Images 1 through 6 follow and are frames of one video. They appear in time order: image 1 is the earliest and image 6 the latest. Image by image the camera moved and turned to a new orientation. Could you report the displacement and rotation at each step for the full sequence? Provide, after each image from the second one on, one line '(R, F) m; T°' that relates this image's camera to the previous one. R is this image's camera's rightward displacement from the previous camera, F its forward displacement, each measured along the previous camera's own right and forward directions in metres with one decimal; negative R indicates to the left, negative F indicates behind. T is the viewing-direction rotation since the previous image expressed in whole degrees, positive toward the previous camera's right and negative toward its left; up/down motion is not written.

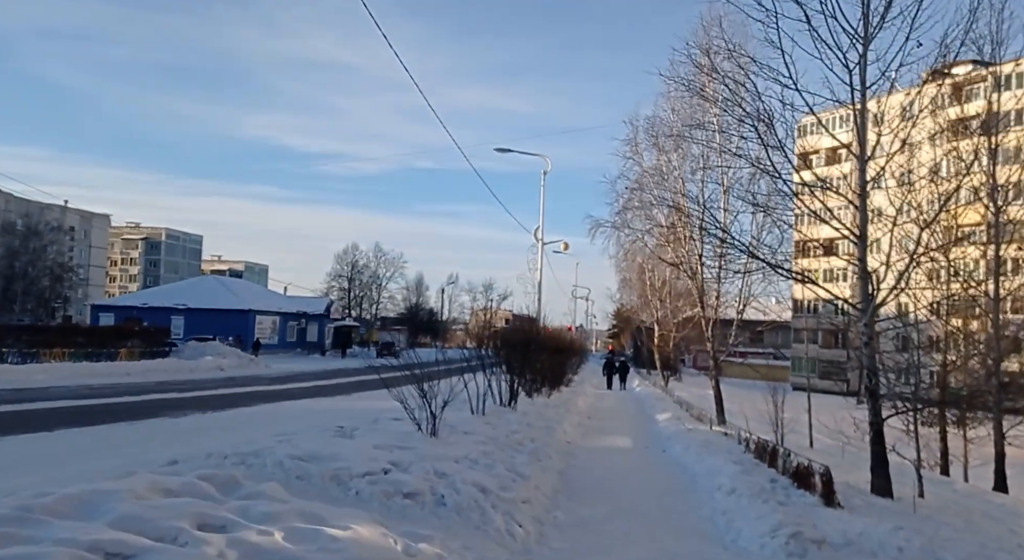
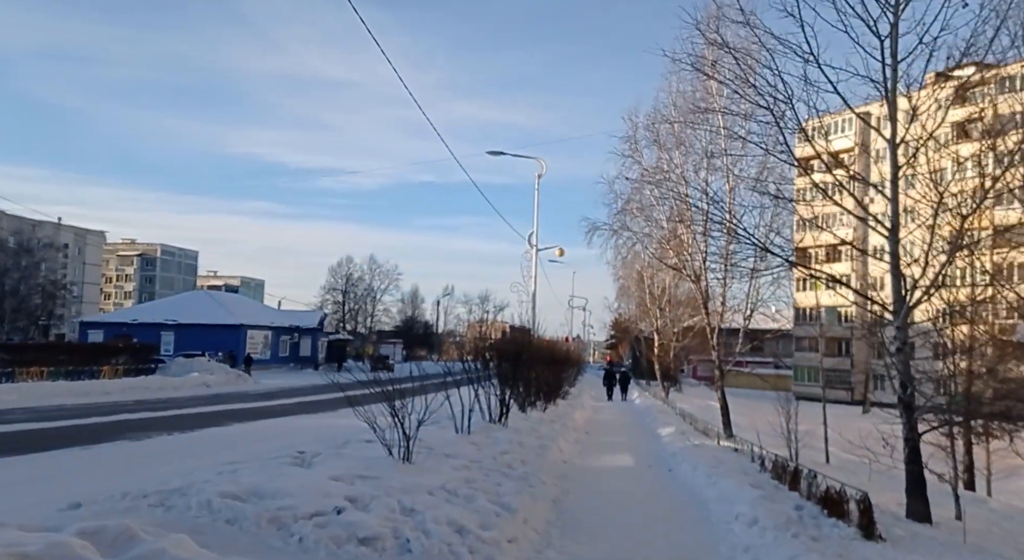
(+0.1, +1.1) m; 0°
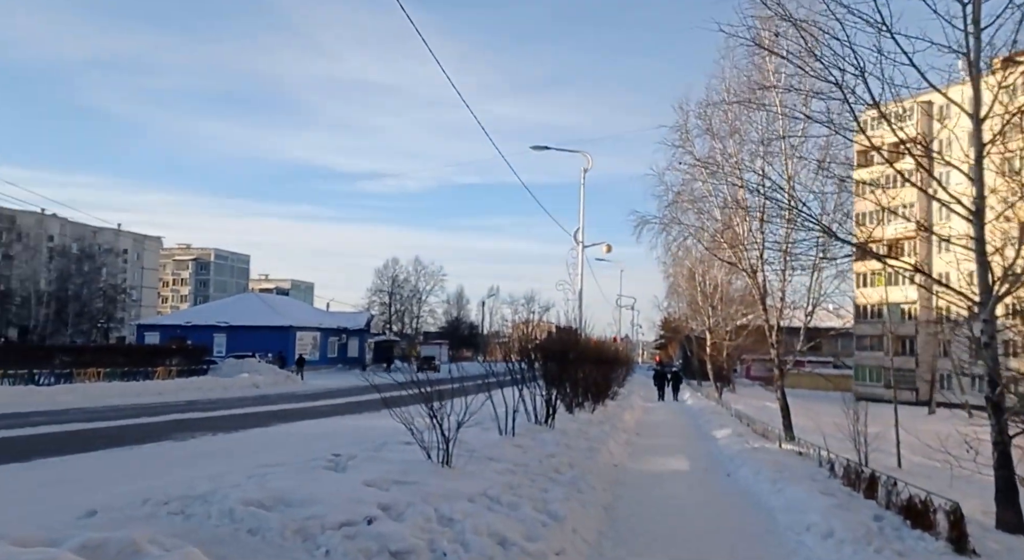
(0.0, +0.5) m; -4°
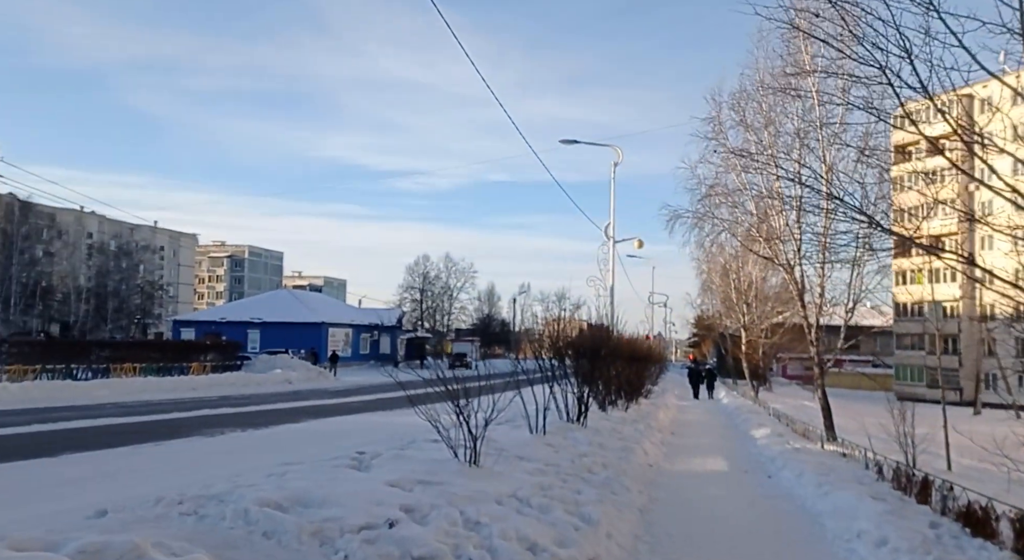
(0.0, +0.3) m; -2°
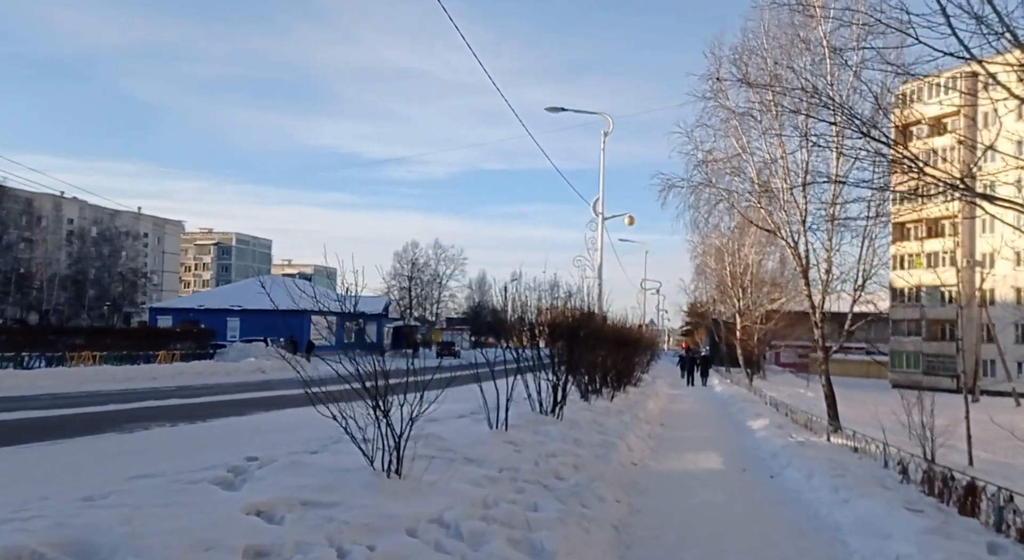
(+0.4, +1.6) m; +1°
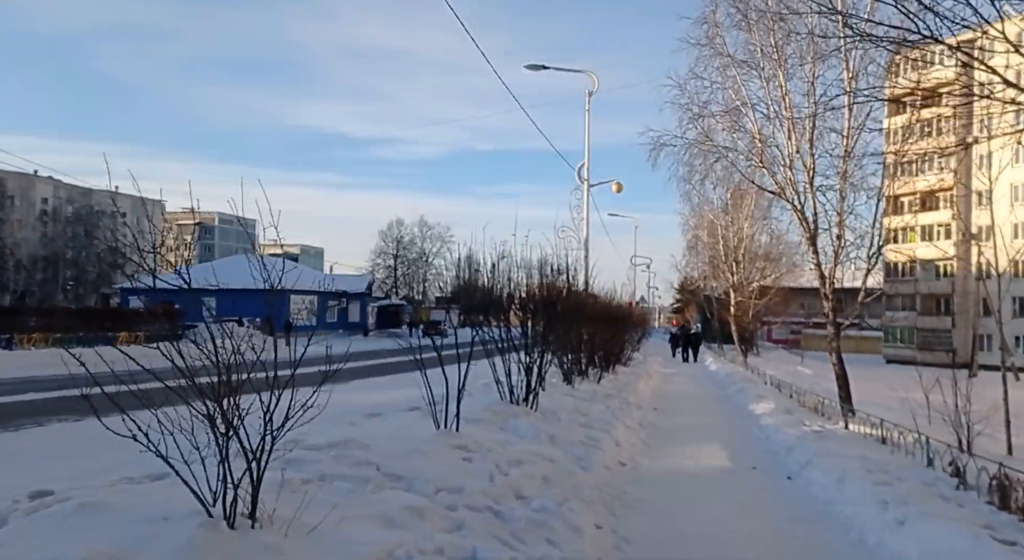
(+0.3, +1.7) m; +1°
